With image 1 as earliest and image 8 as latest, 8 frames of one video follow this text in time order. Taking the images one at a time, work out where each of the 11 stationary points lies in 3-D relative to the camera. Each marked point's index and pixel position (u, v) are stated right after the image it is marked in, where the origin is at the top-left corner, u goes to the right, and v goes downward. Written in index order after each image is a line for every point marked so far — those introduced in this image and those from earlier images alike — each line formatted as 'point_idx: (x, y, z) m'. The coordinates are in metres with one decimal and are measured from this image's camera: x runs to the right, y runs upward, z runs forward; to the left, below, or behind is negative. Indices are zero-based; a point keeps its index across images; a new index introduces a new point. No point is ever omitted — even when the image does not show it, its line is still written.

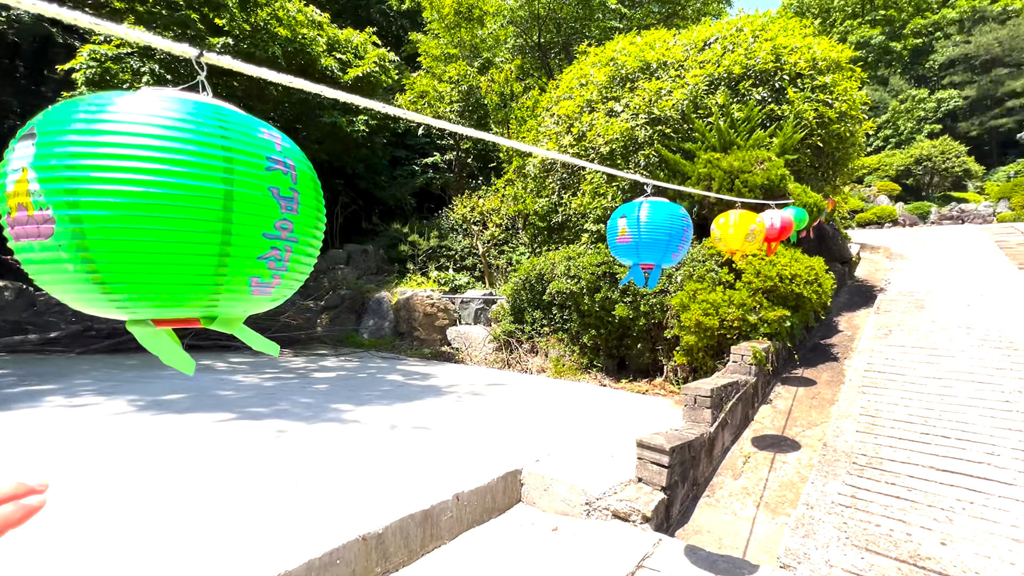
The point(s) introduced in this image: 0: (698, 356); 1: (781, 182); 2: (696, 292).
0: (+2.3, -0.8, +5.9) m
1: (+3.6, +1.4, +6.3) m
2: (+2.3, 0.0, +5.9) m
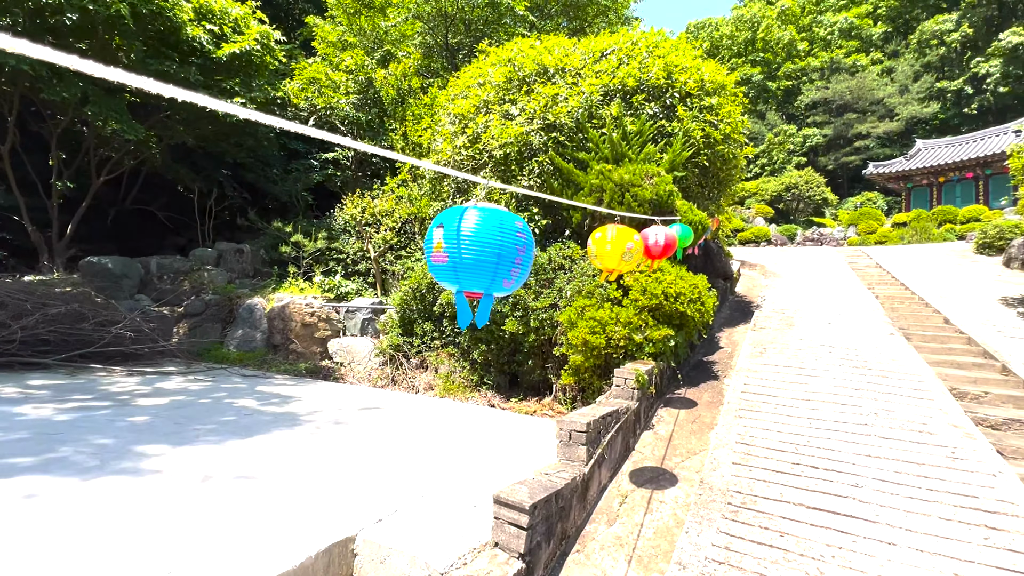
0: (+0.9, -1.0, +5.6) m
1: (+2.1, +1.2, +6.3) m
2: (+0.9, -0.2, +5.5) m
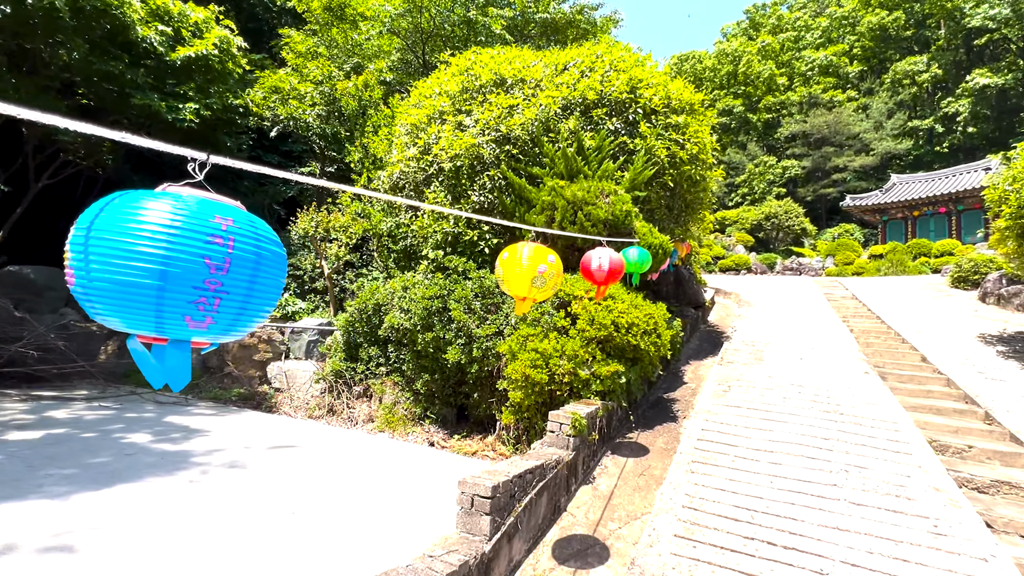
0: (+0.1, -1.3, +4.9) m
1: (+1.4, +0.8, +5.7) m
2: (+0.2, -0.5, +4.9) m
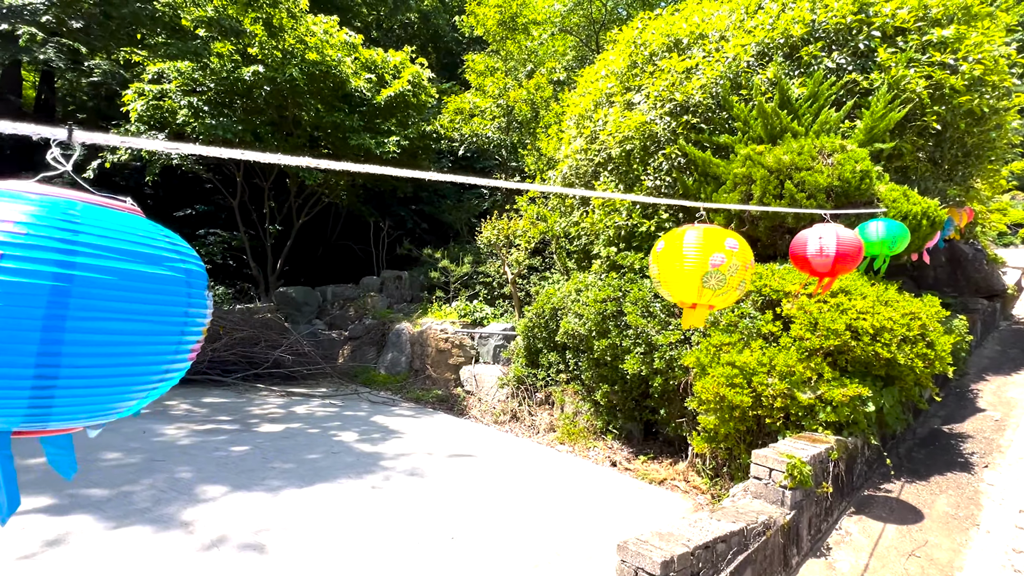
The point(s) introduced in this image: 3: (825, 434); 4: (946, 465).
0: (+1.7, -1.3, +3.9) m
1: (+3.1, +0.9, +4.2) m
2: (+1.7, -0.5, +3.9) m
3: (+2.2, -1.0, +3.4) m
4: (+3.3, -1.4, +3.6) m
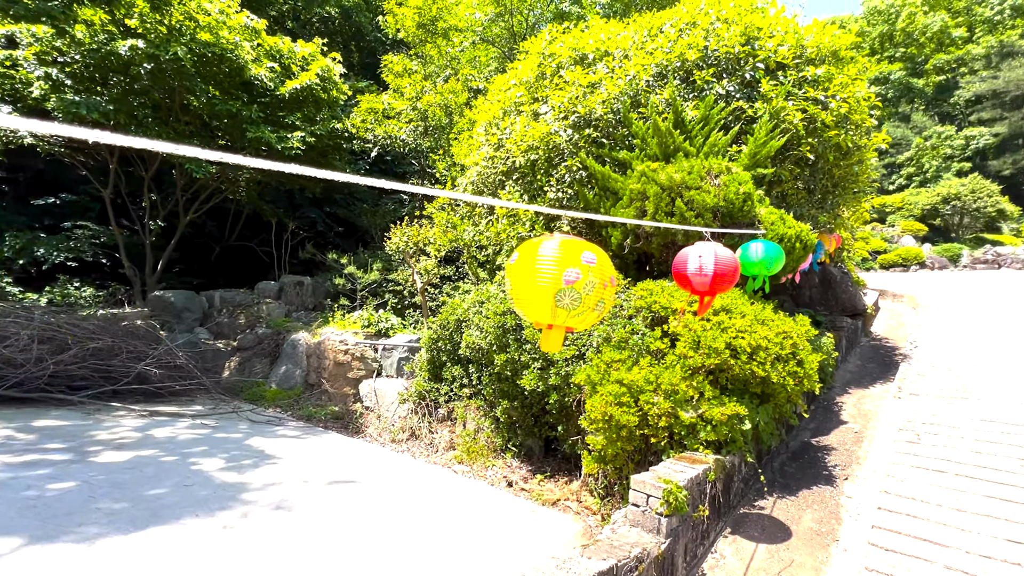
0: (+0.8, -1.4, +3.8) m
1: (+2.1, +0.8, +4.3) m
2: (+0.8, -0.6, +3.8) m
3: (+1.4, -1.2, +3.3) m
4: (+2.4, -1.5, +3.8) m
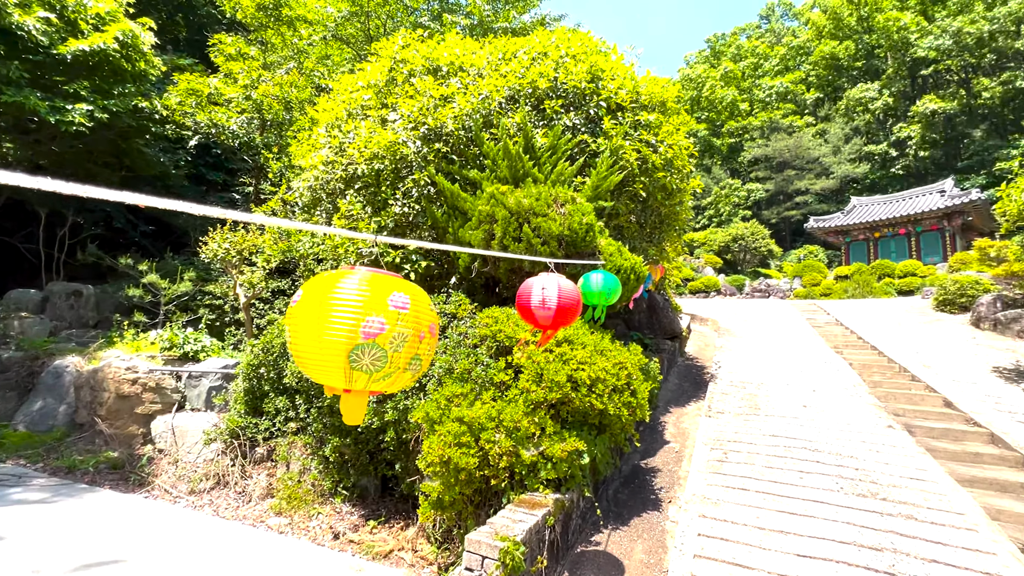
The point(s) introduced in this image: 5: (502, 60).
0: (-0.5, -1.6, +3.4) m
1: (+0.7, +0.5, +4.4) m
2: (-0.5, -0.8, +3.5) m
3: (+0.2, -1.4, +3.2) m
4: (+1.1, -1.8, +3.9) m
5: (-0.1, +2.9, +6.0) m
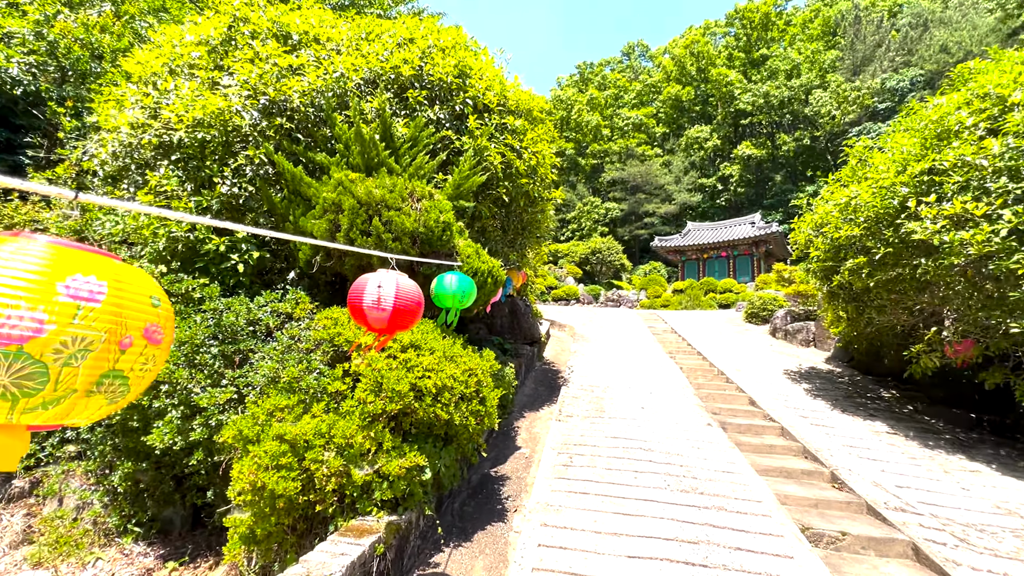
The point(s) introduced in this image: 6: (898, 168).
0: (-1.5, -1.6, +2.9) m
1: (-0.6, +0.5, +4.2) m
2: (-1.5, -0.8, +2.9) m
3: (-0.8, -1.4, +2.8) m
4: (-0.2, -1.8, +3.7) m
5: (-1.7, +2.9, +5.6) m
6: (+4.6, +1.4, +5.6) m
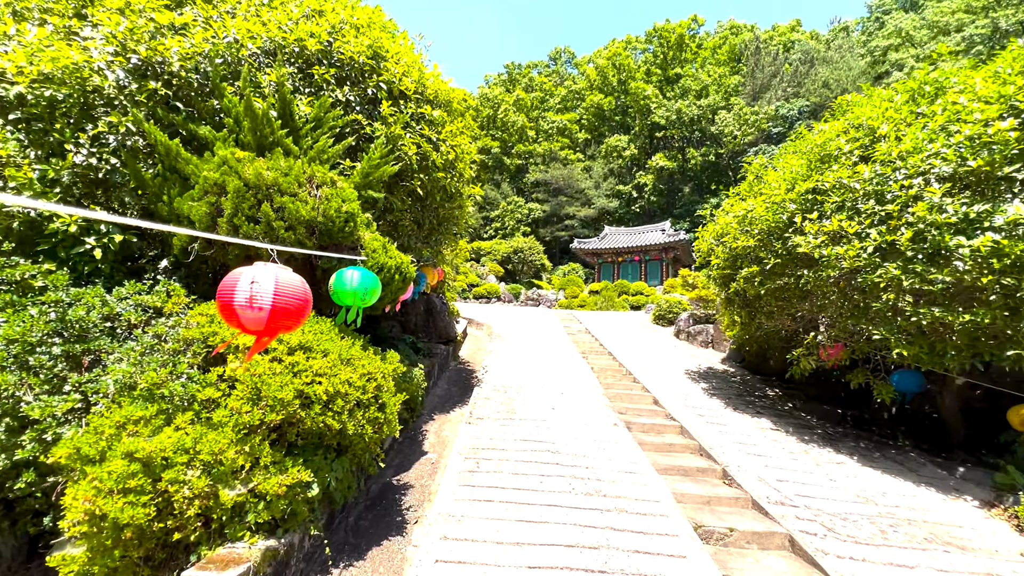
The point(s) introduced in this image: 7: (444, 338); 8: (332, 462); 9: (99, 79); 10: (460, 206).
0: (-2.1, -1.5, +2.4) m
1: (-1.3, +0.5, +3.8) m
2: (-2.1, -0.8, +2.5) m
3: (-1.4, -1.3, +2.5) m
4: (-0.9, -1.8, +3.5) m
5: (-2.6, +3.0, +5.0) m
6: (+3.6, +1.3, +6.1) m
7: (-1.2, -0.9, +8.5) m
8: (-1.2, -1.1, +3.1) m
9: (-3.3, +1.7, +3.9) m
10: (-0.7, +1.1, +6.4) m
